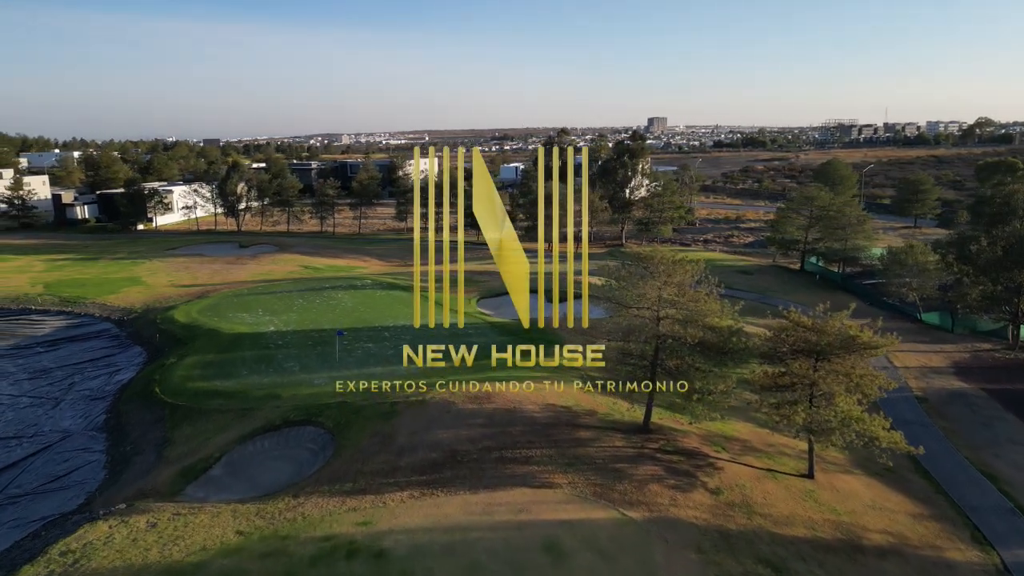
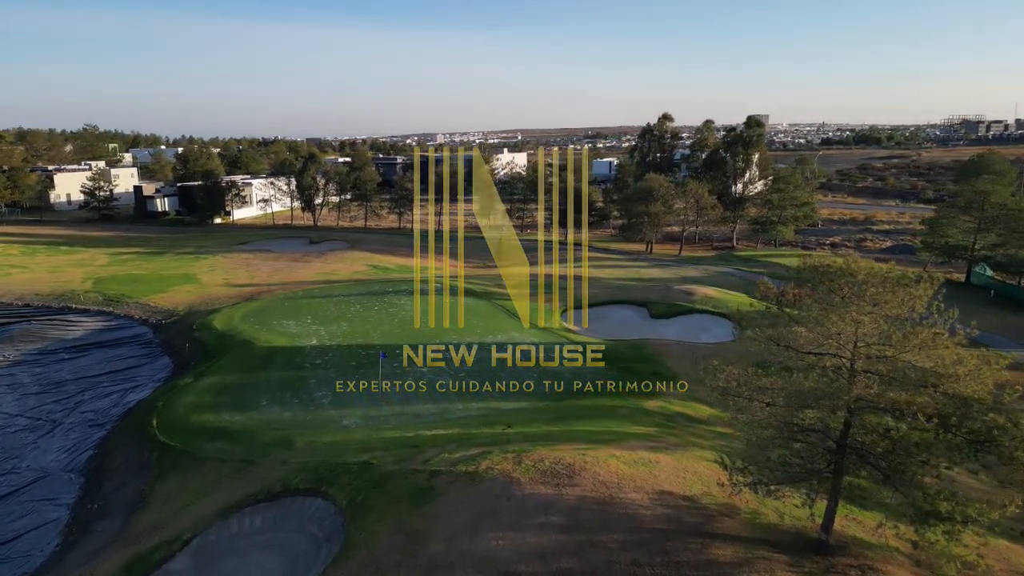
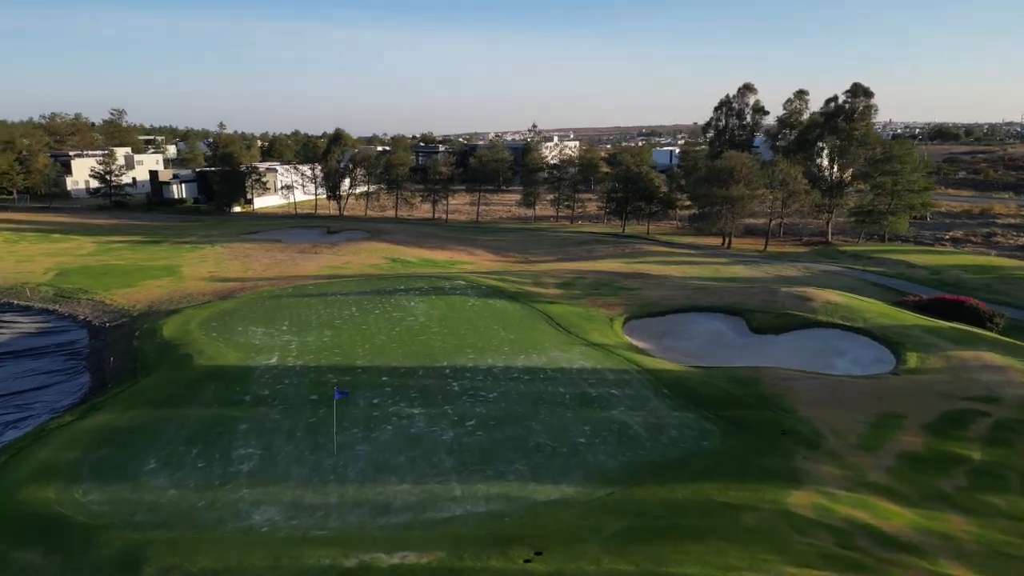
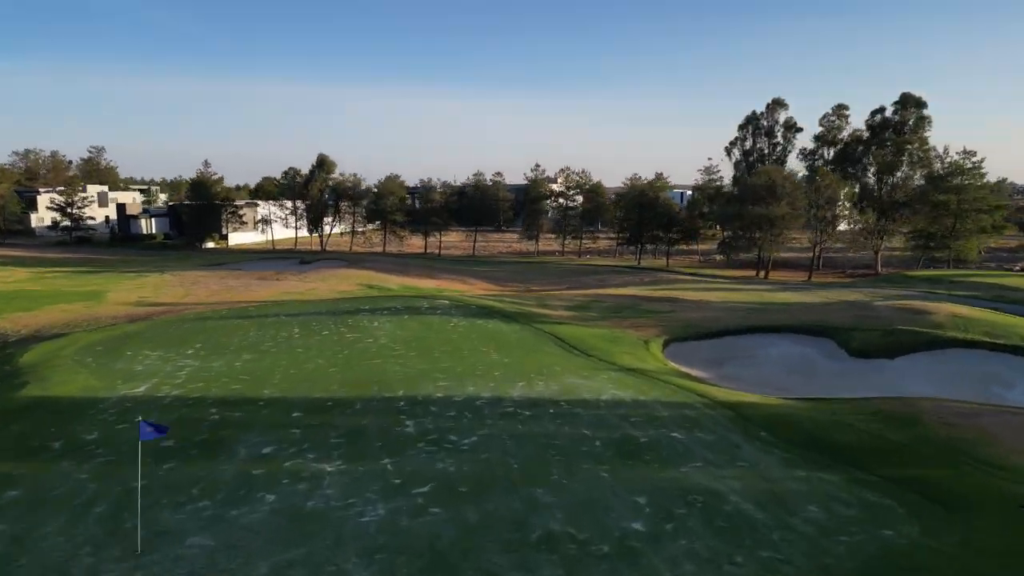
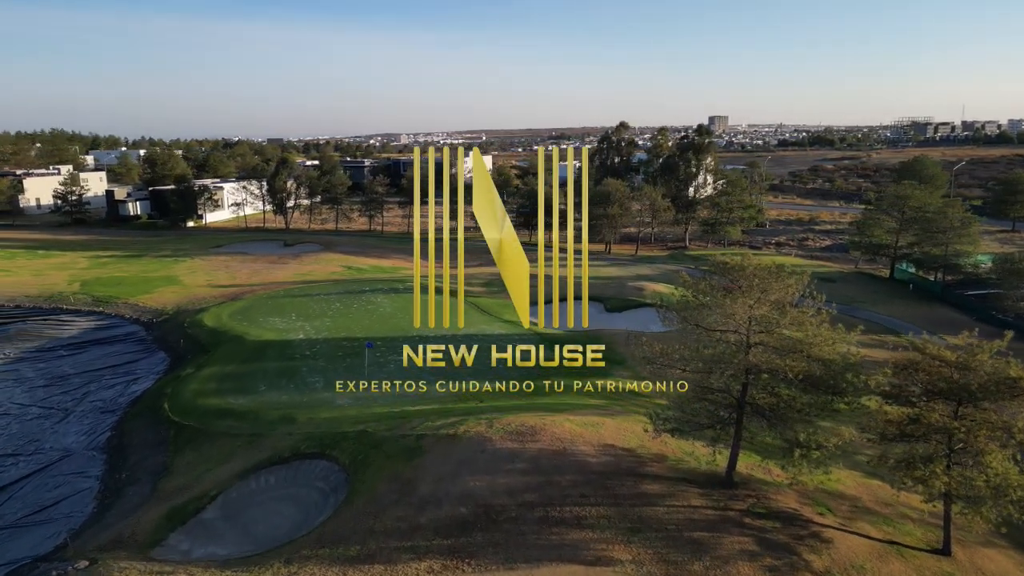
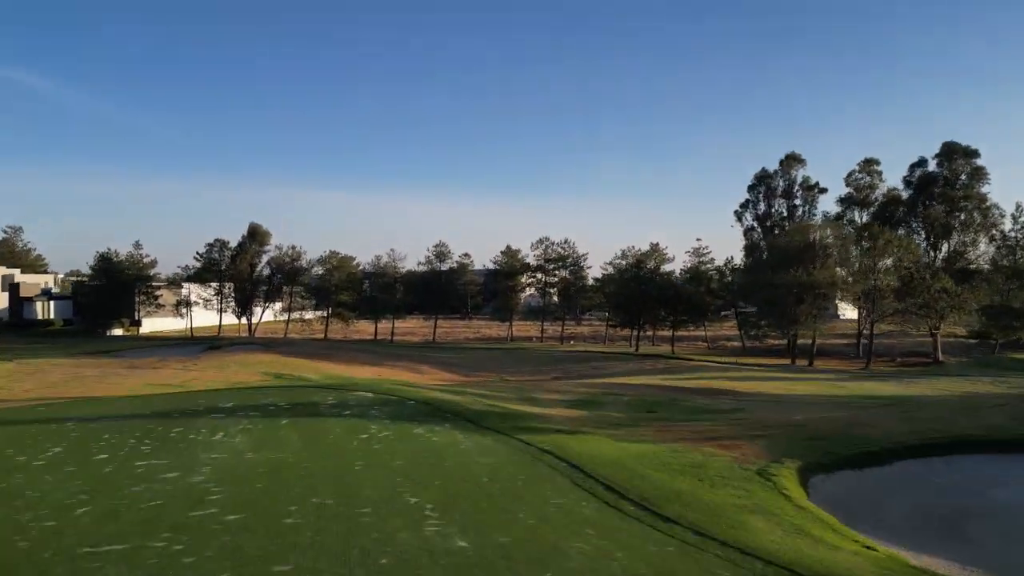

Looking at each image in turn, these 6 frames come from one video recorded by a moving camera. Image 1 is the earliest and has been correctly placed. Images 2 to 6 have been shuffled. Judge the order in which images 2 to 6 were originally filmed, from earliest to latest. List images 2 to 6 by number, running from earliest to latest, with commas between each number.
5, 2, 3, 4, 6
